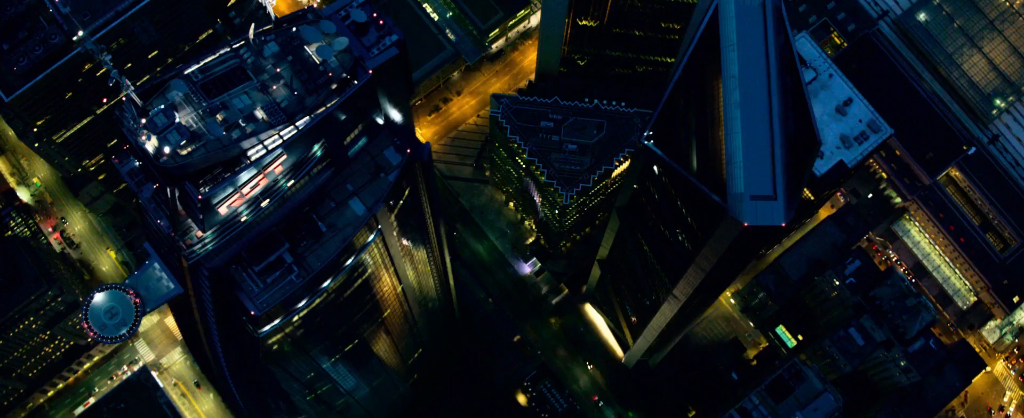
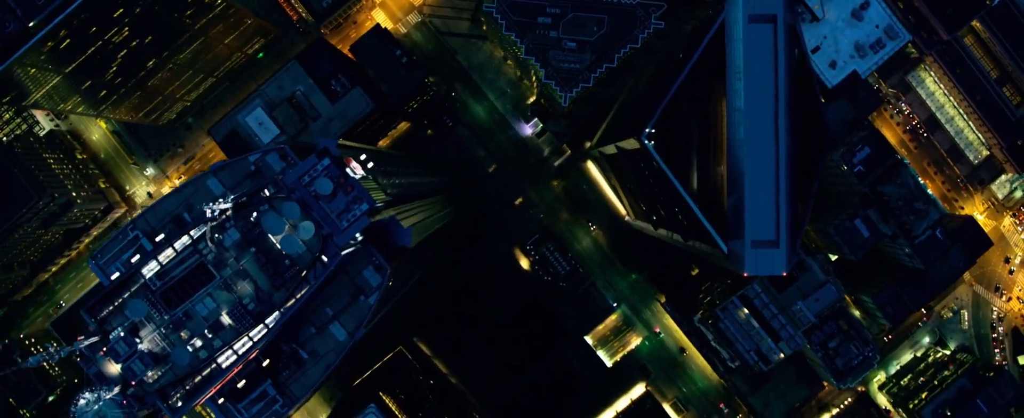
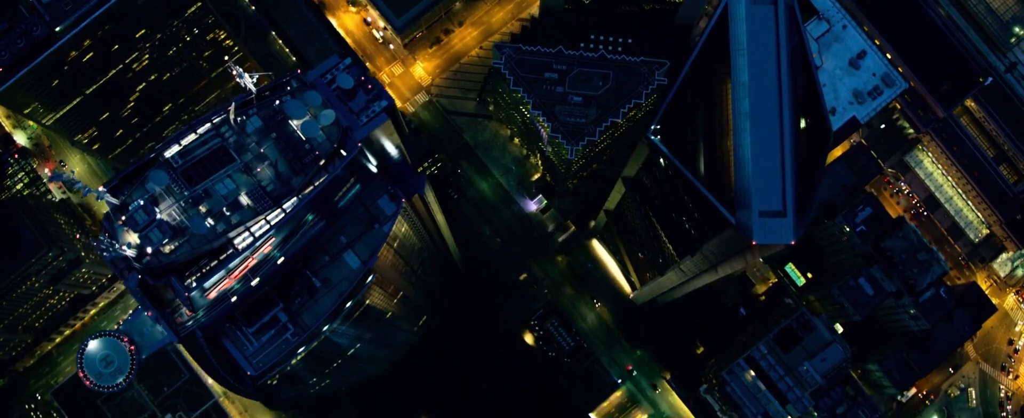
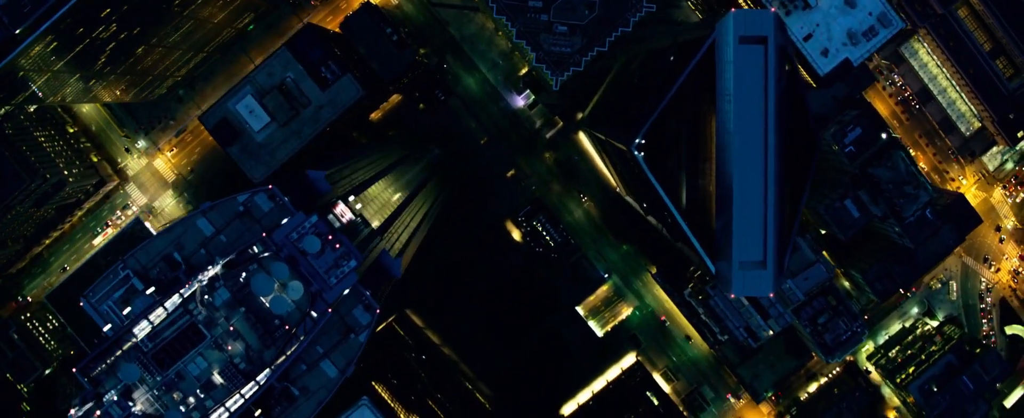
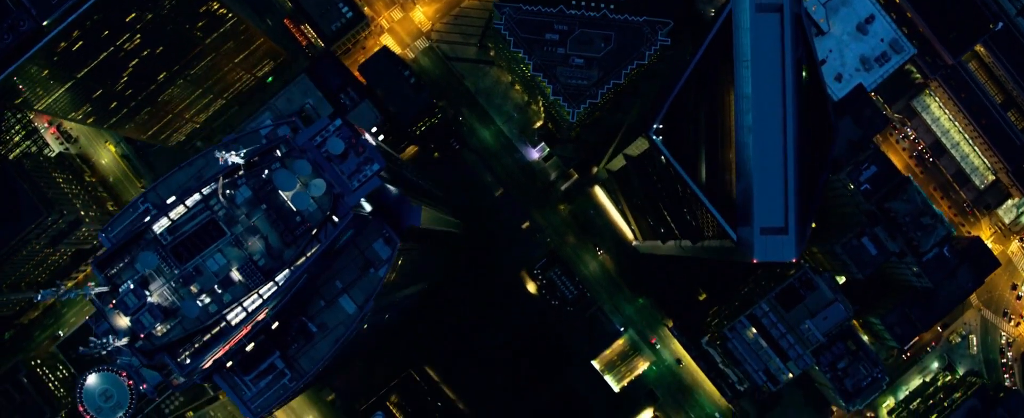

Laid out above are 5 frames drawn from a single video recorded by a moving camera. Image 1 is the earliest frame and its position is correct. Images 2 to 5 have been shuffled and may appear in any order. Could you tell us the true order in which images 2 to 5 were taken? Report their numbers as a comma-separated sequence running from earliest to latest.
3, 5, 2, 4
